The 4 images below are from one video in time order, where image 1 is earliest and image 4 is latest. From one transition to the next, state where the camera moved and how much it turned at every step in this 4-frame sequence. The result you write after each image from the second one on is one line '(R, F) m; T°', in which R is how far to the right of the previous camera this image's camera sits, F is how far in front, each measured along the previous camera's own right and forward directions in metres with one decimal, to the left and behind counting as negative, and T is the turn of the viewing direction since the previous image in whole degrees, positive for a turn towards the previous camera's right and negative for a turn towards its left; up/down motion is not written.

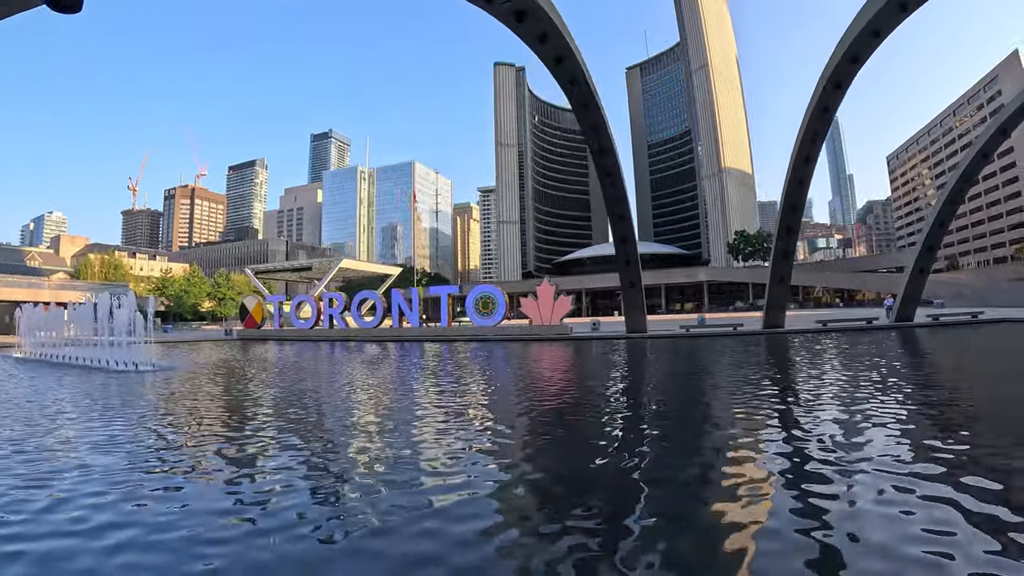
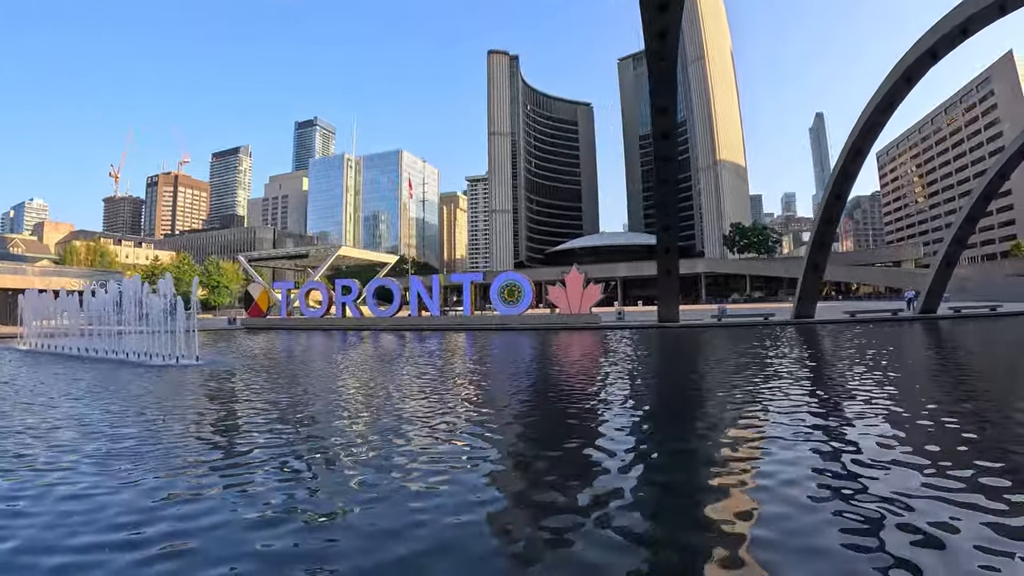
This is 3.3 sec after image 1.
(-1.1, +0.8) m; +1°
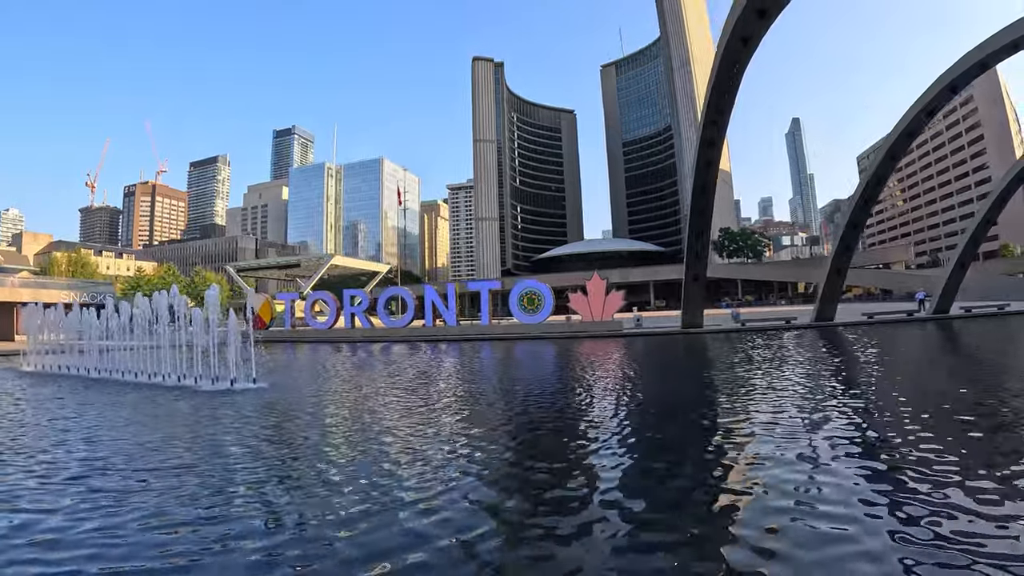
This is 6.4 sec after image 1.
(-1.0, +0.5) m; +2°
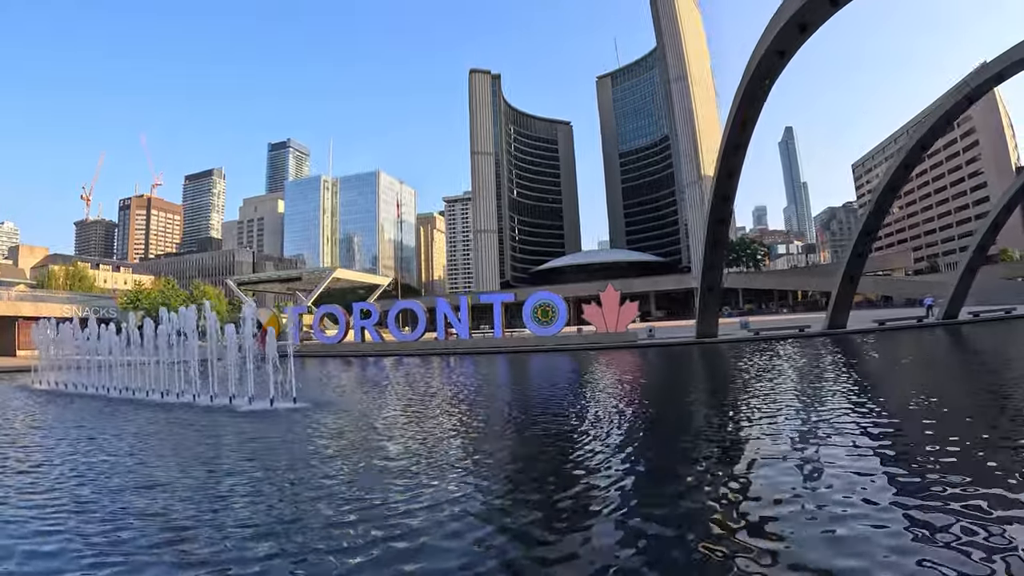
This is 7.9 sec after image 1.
(-0.4, +0.1) m; 0°
